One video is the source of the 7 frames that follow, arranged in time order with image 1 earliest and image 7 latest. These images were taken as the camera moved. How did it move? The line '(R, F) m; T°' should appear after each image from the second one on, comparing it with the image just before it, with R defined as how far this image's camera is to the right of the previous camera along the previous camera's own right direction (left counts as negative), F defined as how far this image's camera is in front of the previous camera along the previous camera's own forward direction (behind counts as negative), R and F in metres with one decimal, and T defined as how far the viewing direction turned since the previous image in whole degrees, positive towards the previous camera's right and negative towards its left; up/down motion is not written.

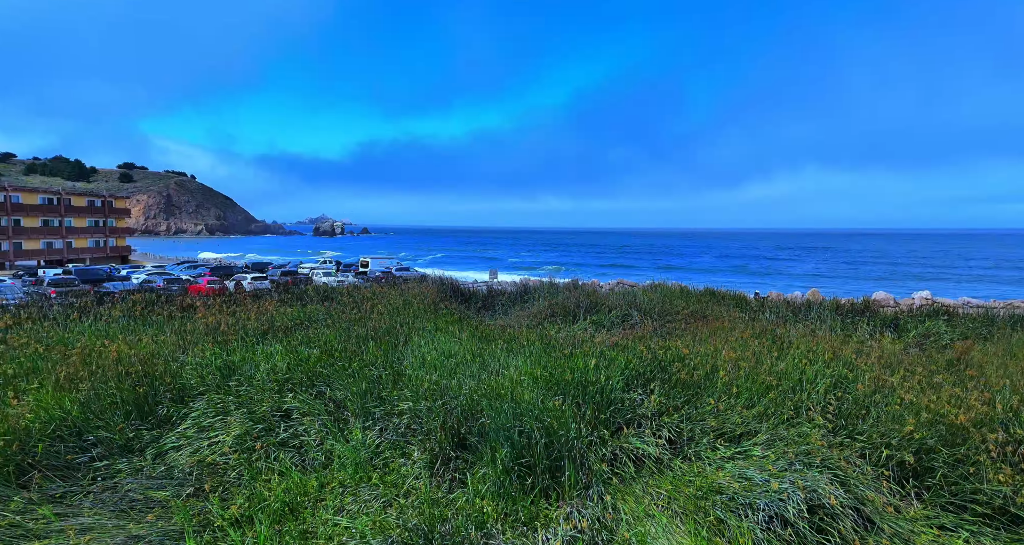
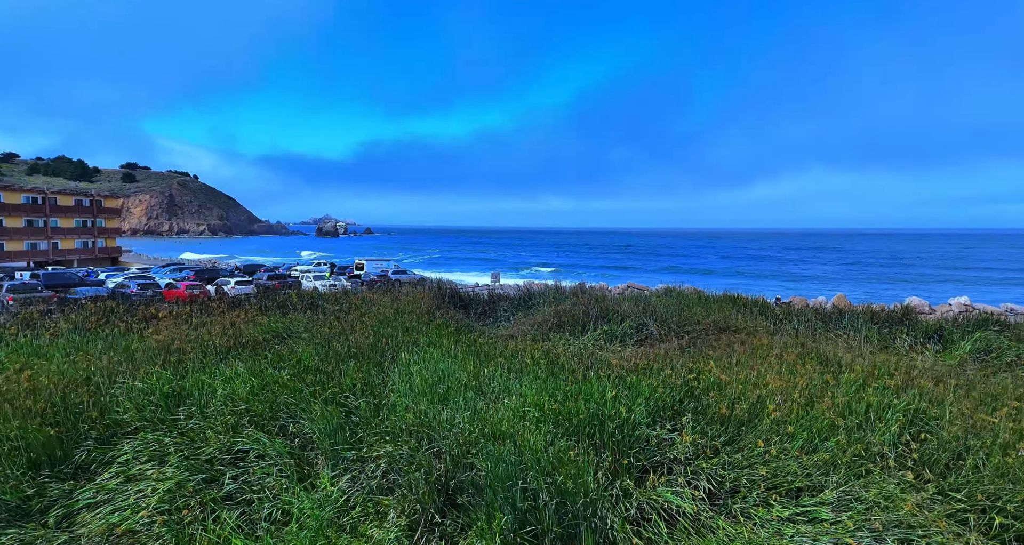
(0.0, +1.0) m; 0°
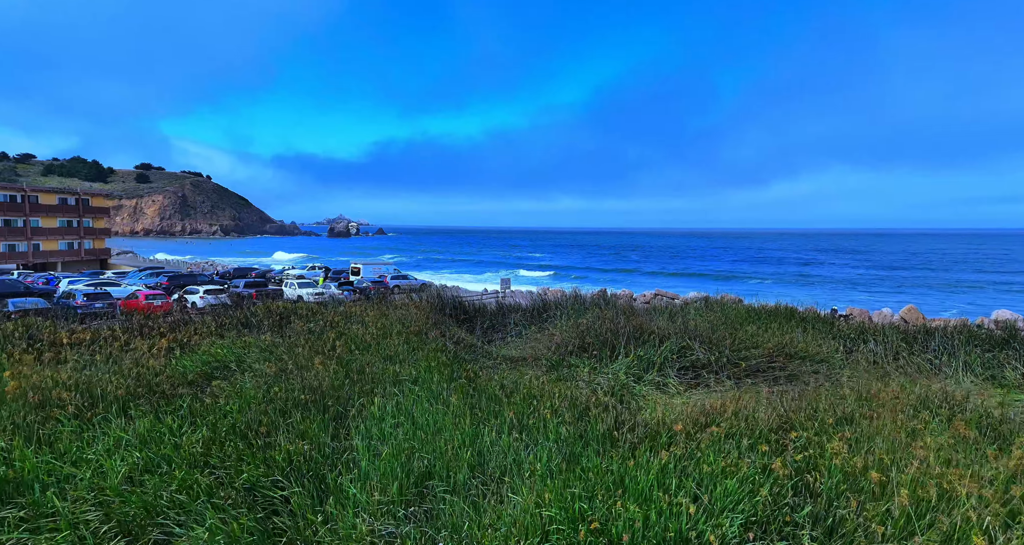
(0.0, +1.9) m; -1°
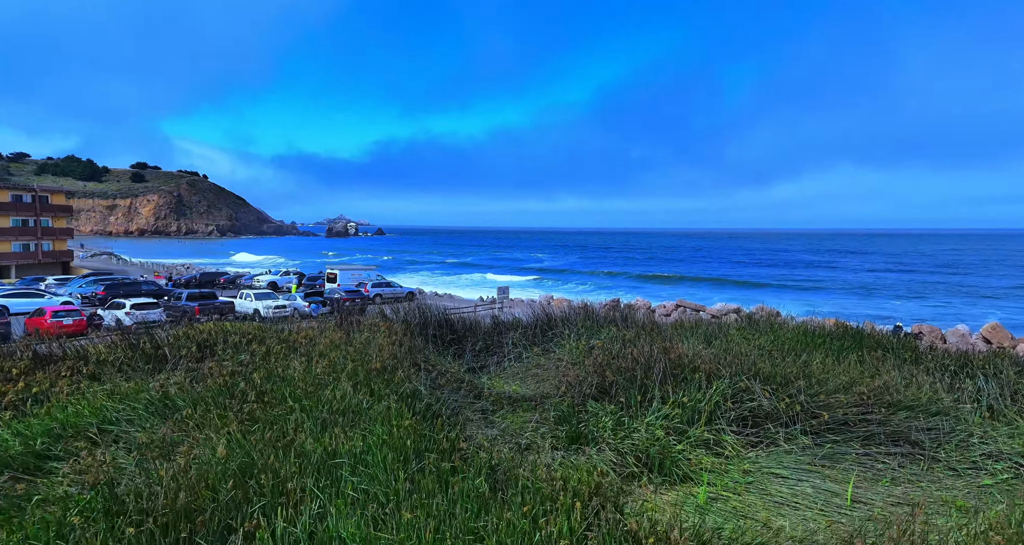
(0.0, +2.1) m; 0°
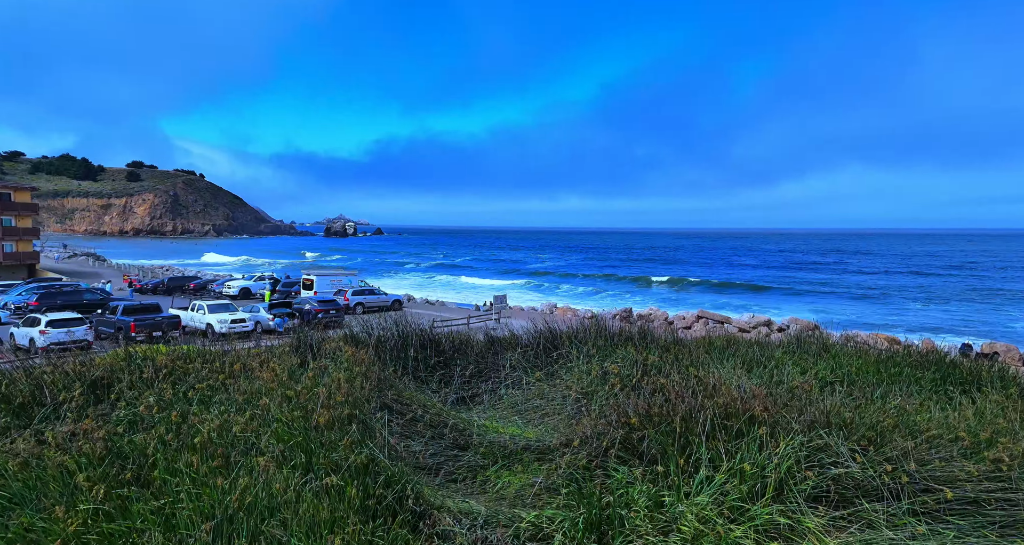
(0.0, +1.6) m; 0°
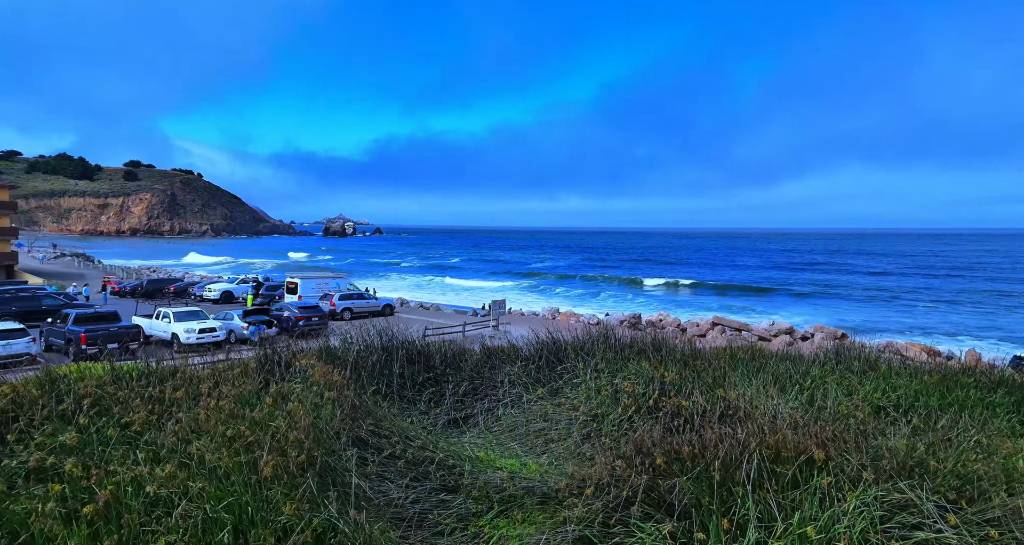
(0.0, +0.9) m; 0°
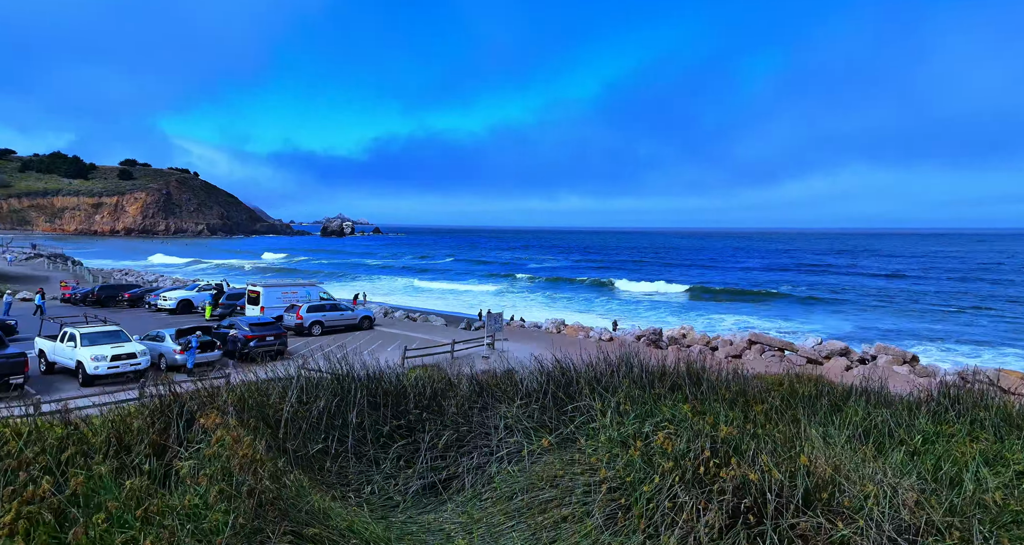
(0.0, +1.7) m; 0°
